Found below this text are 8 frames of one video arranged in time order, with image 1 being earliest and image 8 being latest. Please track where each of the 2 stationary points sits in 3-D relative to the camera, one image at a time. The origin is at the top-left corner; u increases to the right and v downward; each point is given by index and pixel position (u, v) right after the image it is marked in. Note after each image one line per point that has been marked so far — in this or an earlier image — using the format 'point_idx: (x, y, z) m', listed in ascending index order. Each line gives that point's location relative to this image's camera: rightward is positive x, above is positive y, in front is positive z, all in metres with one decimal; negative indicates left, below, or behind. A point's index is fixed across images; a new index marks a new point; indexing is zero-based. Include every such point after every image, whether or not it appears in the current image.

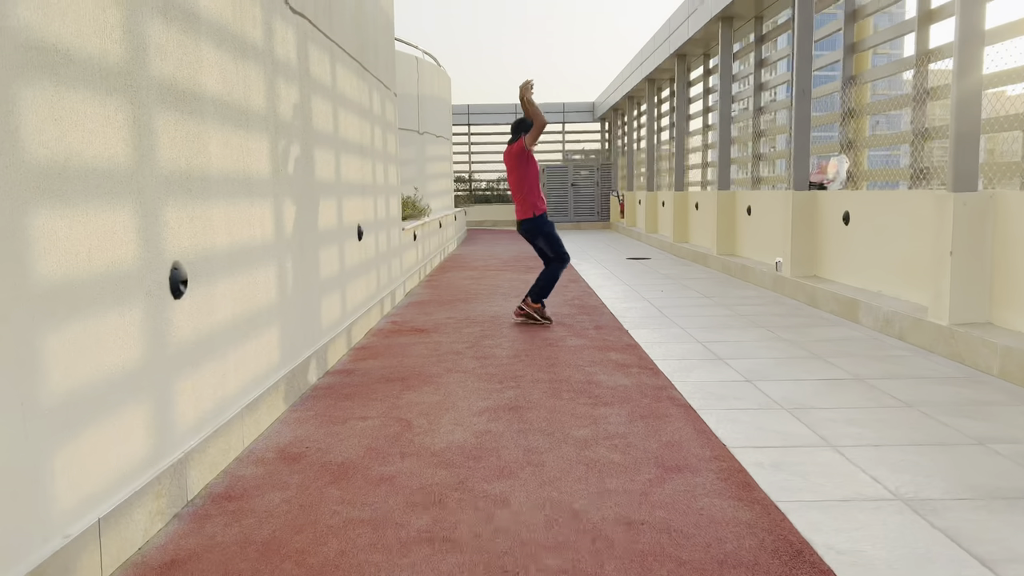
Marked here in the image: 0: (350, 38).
0: (-1.1, +1.6, +5.2) m
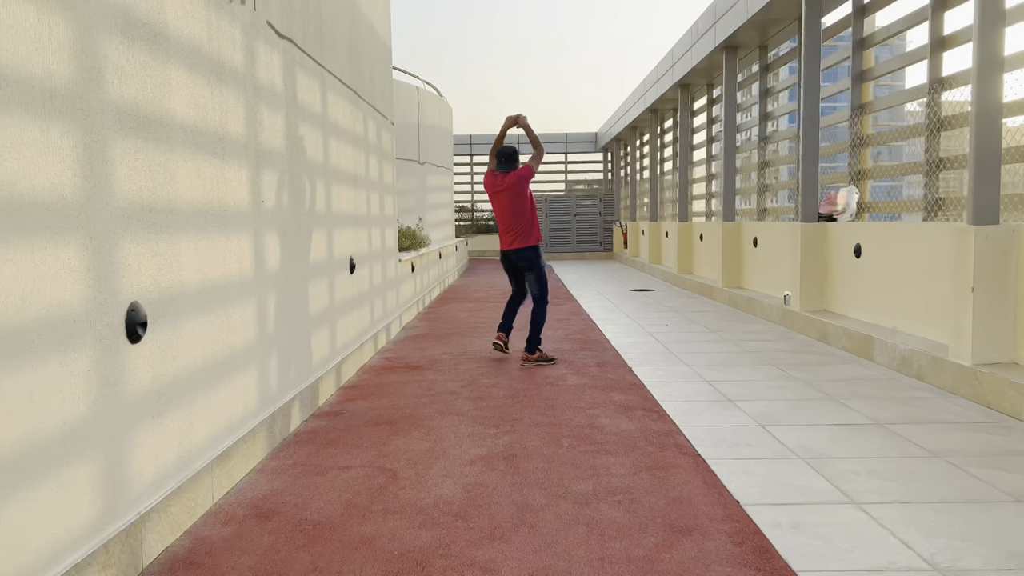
0: (-1.1, +1.4, +5.1) m
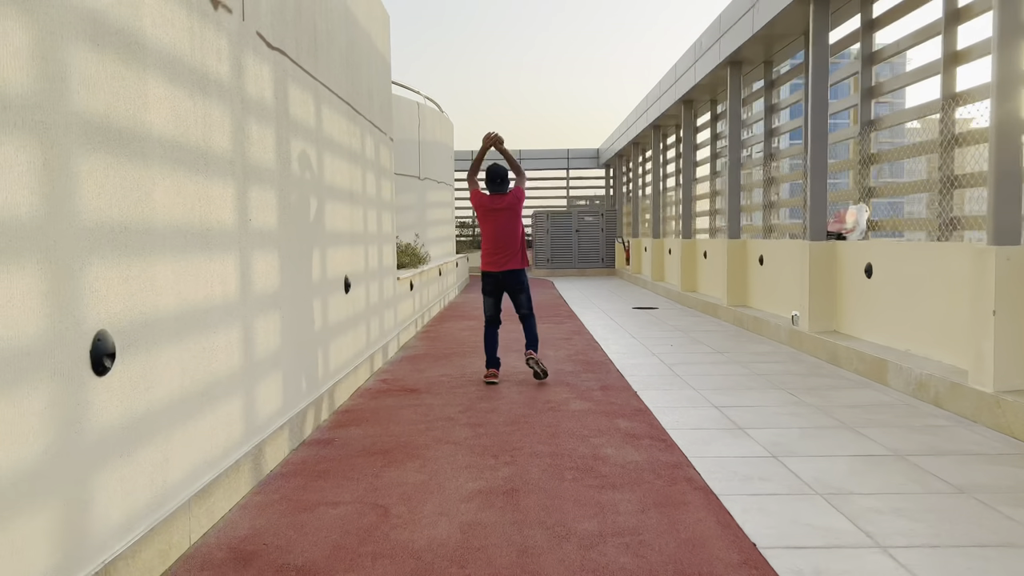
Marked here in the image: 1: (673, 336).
0: (-1.1, +1.3, +4.9) m
1: (+1.6, -0.5, +7.7) m
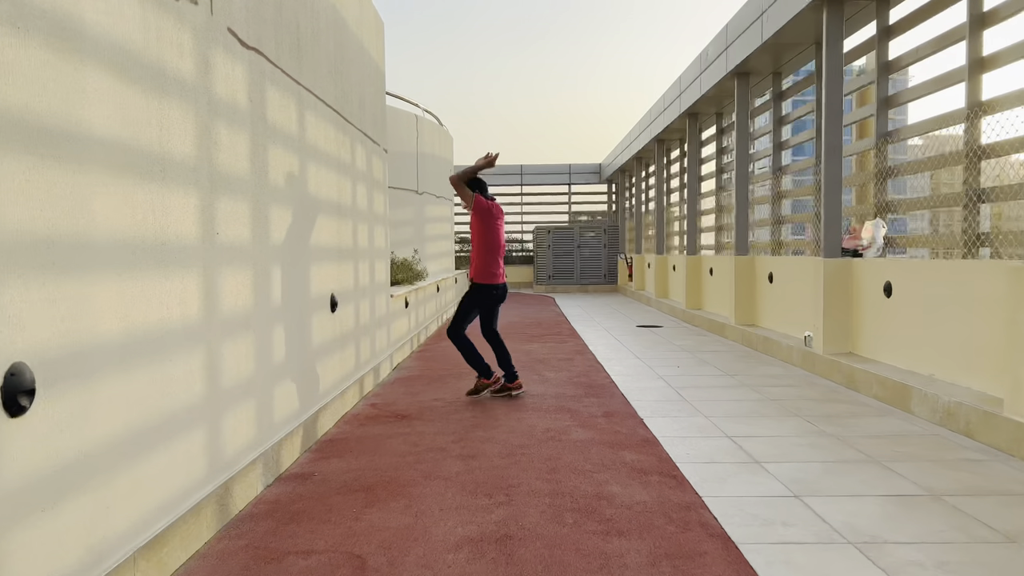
0: (-1.1, +1.2, +4.6) m
1: (+1.6, -0.6, +7.4) m
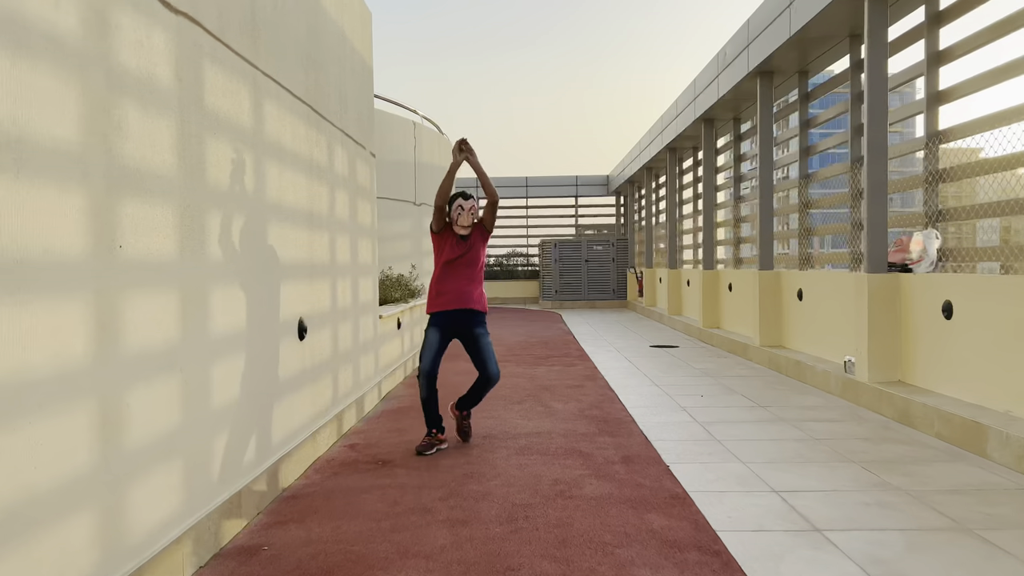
0: (-1.1, +1.1, +3.9) m
1: (+1.6, -0.8, +6.7) m
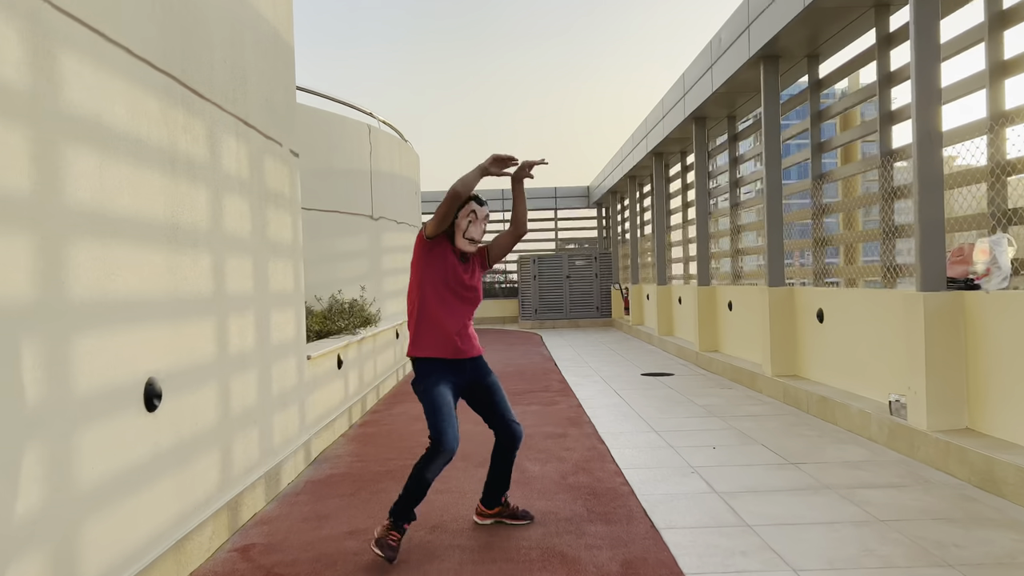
0: (-1.3, +0.9, +2.7) m
1: (+1.4, -1.0, +5.5) m
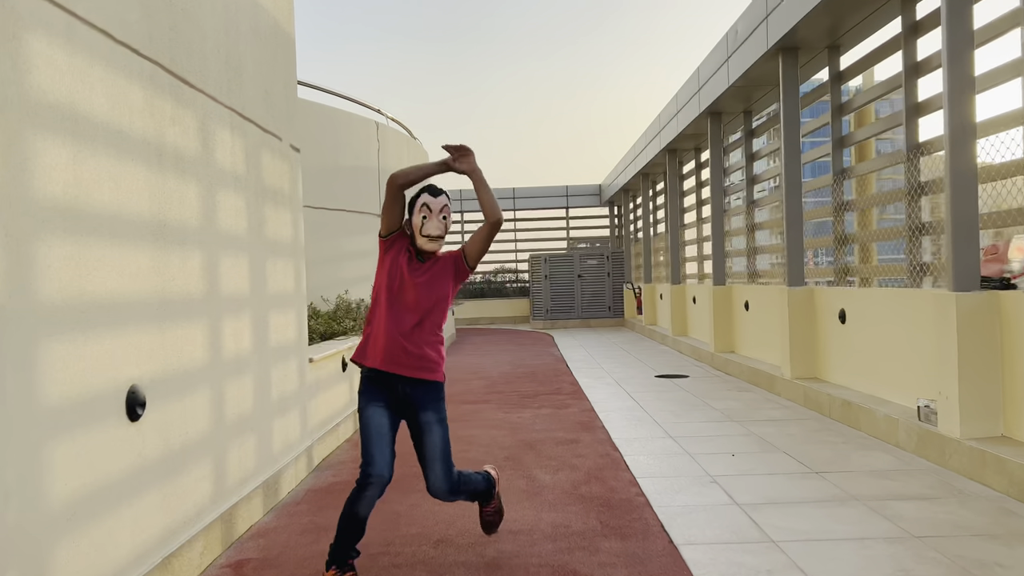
0: (-1.3, +0.9, +2.5) m
1: (+1.4, -1.0, +5.3) m
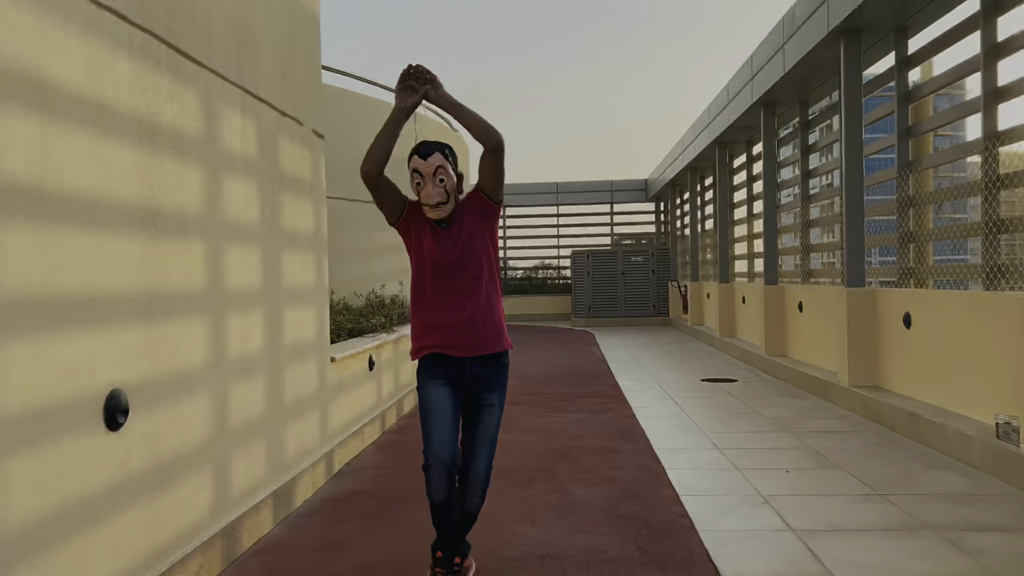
0: (-1.2, +0.9, +2.3) m
1: (+1.6, -1.0, +4.9) m
